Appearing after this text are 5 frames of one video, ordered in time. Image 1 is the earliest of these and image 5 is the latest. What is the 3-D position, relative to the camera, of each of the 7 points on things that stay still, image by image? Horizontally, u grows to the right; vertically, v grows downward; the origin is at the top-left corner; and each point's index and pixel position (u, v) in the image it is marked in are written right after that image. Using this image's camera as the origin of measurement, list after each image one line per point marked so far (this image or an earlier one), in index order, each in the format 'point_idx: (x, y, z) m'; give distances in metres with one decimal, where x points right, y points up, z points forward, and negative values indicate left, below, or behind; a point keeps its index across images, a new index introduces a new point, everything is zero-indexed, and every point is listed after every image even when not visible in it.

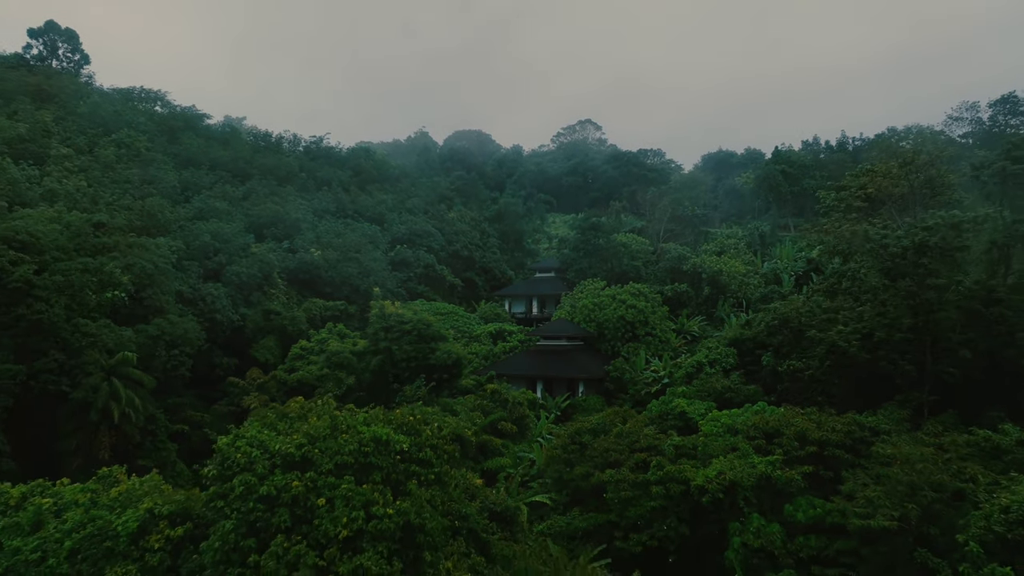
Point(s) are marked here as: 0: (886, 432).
0: (+6.1, -2.3, +8.8) m
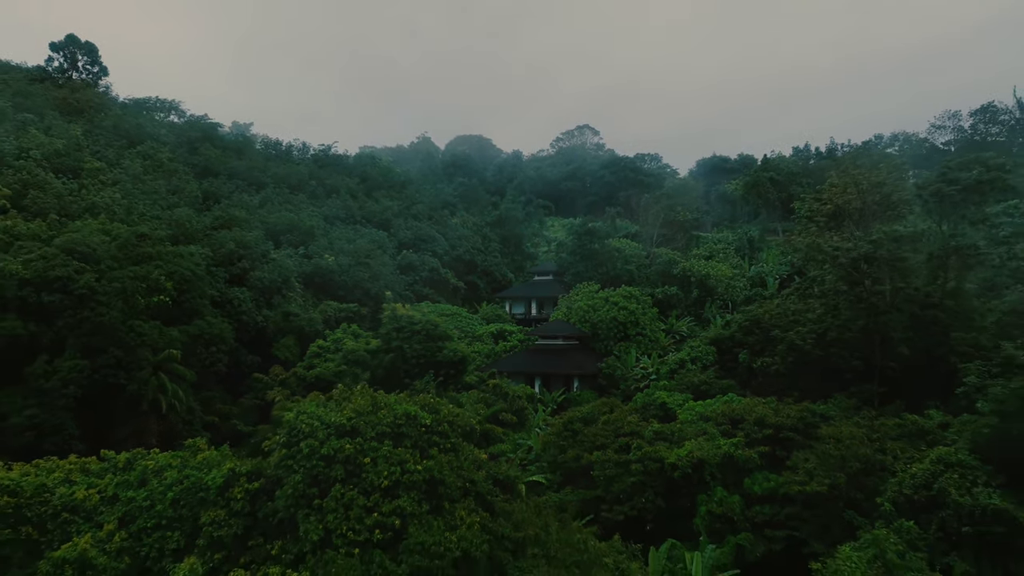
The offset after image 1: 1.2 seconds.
0: (+6.1, -2.4, +10.3) m
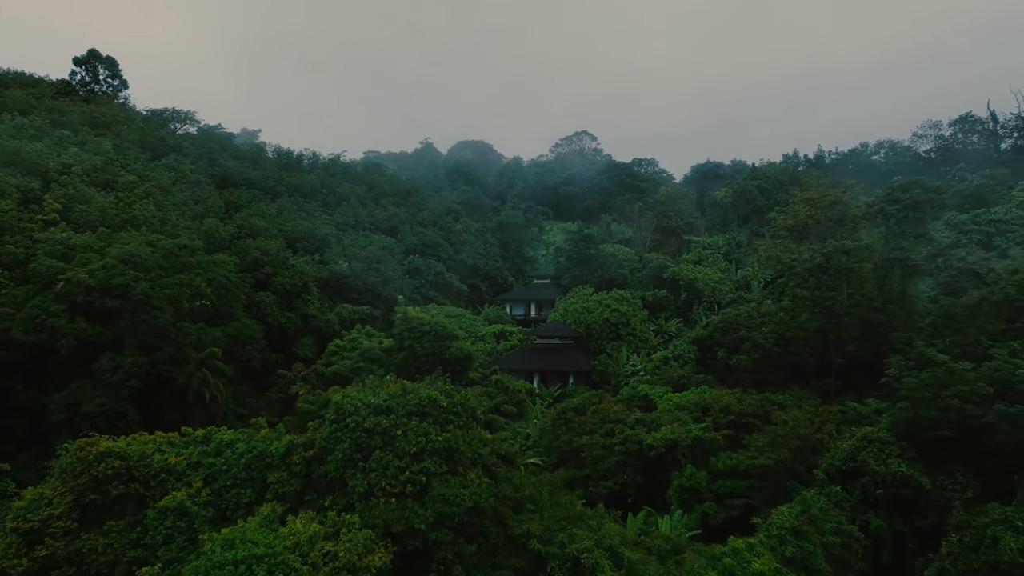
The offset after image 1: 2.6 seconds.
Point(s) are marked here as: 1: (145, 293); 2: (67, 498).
0: (+6.1, -2.6, +12.0) m
1: (-8.8, -0.1, +13.0) m
2: (-6.1, -2.9, +7.5) m
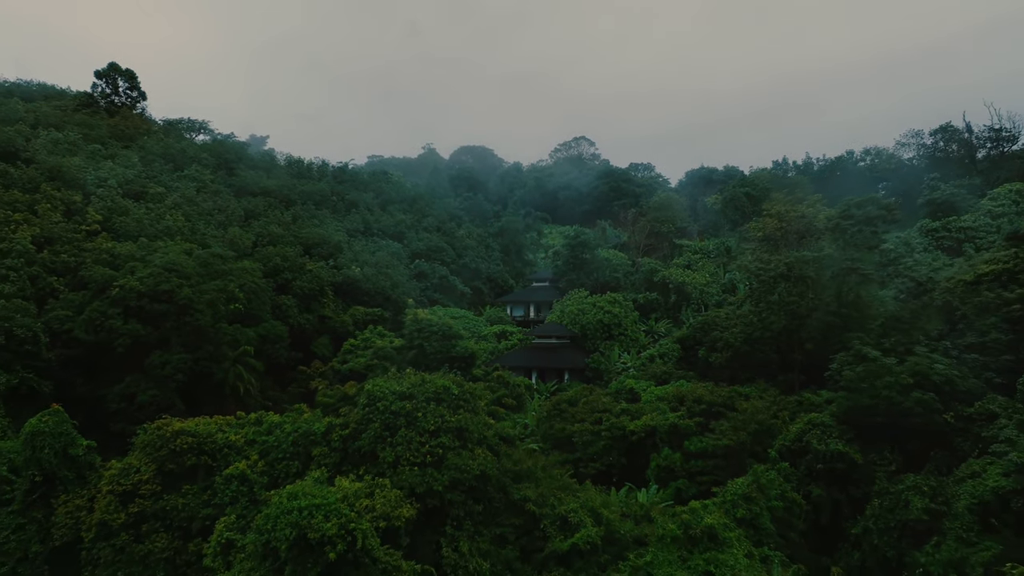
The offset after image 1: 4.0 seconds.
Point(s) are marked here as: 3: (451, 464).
0: (+6.1, -2.7, +13.7) m
1: (-8.8, -0.3, +14.8) m
2: (-6.1, -3.0, +9.2) m
3: (-1.0, -3.0, +9.1) m
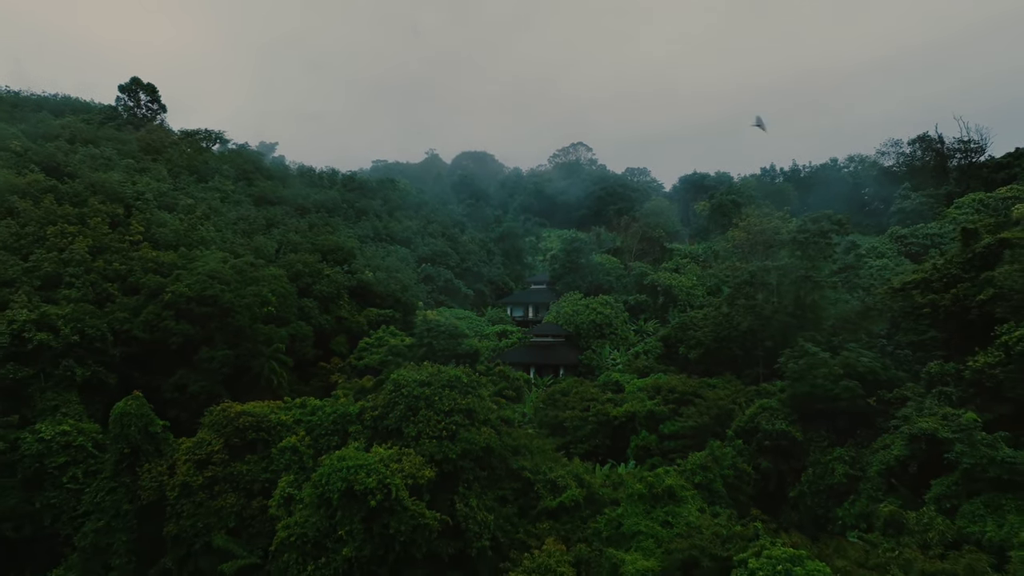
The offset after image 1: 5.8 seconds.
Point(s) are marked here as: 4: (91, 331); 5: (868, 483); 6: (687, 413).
0: (+6.1, -2.9, +15.9) m
1: (-8.8, -0.4, +17.0) m
2: (-6.1, -3.2, +11.4) m
3: (-1.0, -3.1, +11.3) m
4: (-11.7, -1.2, +15.1) m
5: (+7.1, -3.9, +10.8) m
6: (+4.8, -3.4, +14.7) m
